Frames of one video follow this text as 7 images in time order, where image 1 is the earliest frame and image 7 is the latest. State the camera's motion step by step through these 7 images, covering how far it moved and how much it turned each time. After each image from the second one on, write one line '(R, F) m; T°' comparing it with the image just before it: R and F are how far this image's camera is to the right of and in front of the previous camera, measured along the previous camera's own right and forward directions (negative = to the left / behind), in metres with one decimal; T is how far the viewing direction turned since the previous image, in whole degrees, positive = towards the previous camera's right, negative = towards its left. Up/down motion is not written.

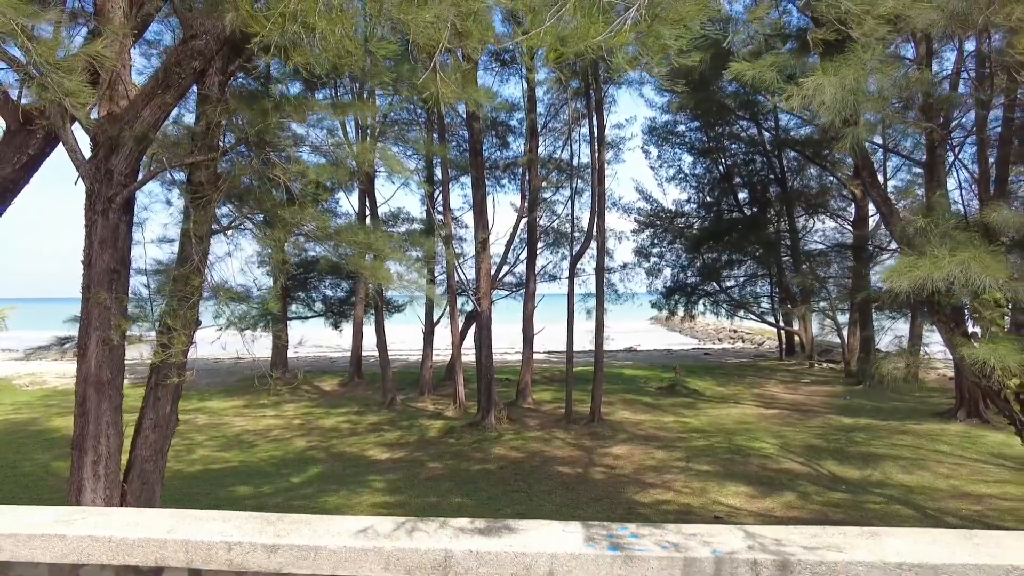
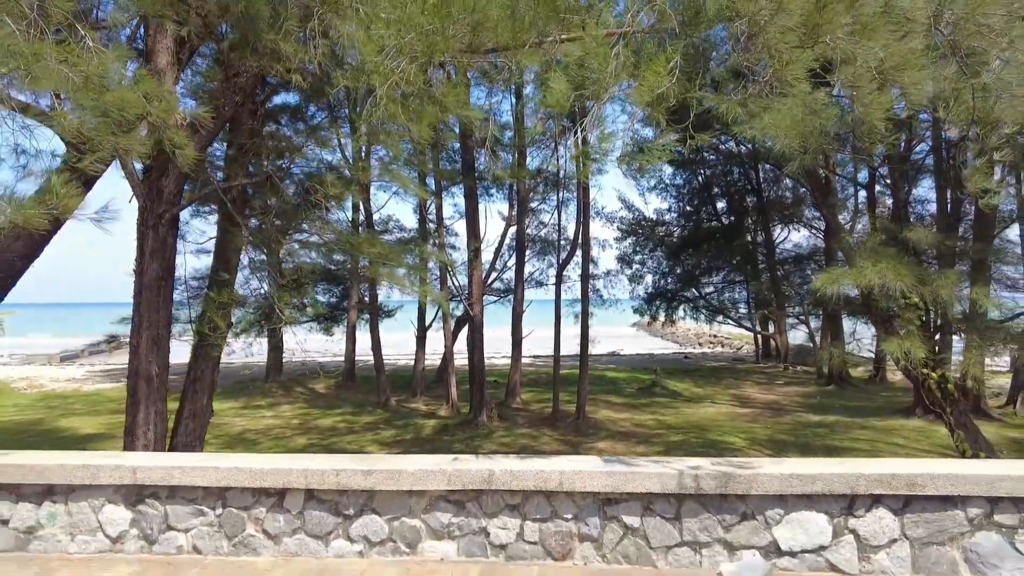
(-0.2, -0.9) m; +1°
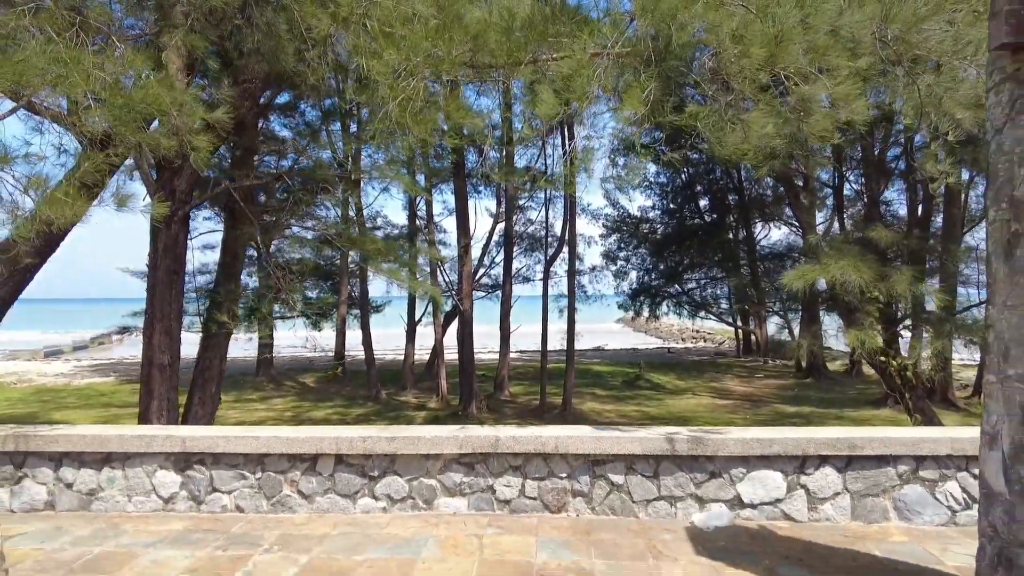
(-0.1, -0.5) m; +1°
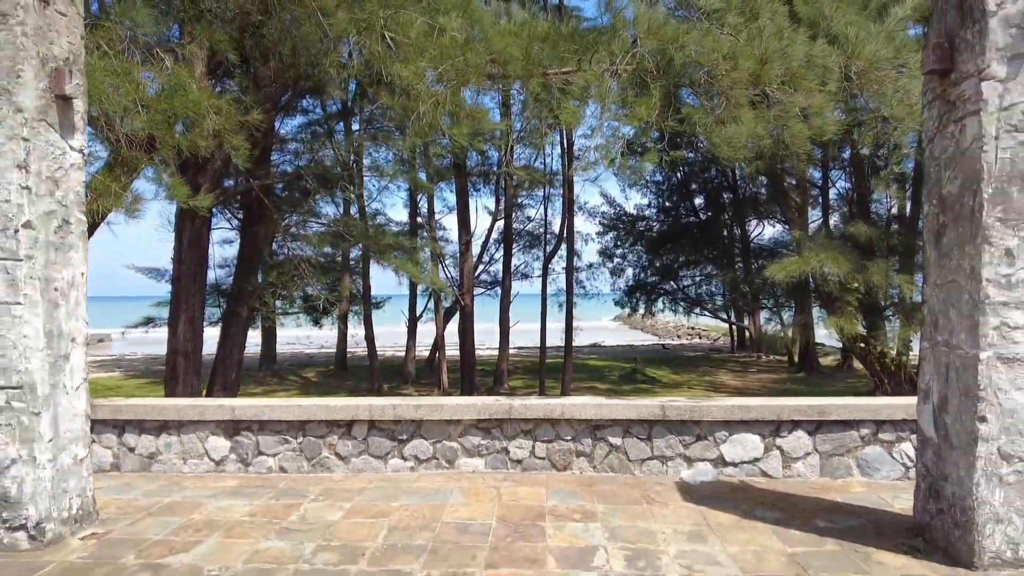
(-0.1, -0.5) m; 0°
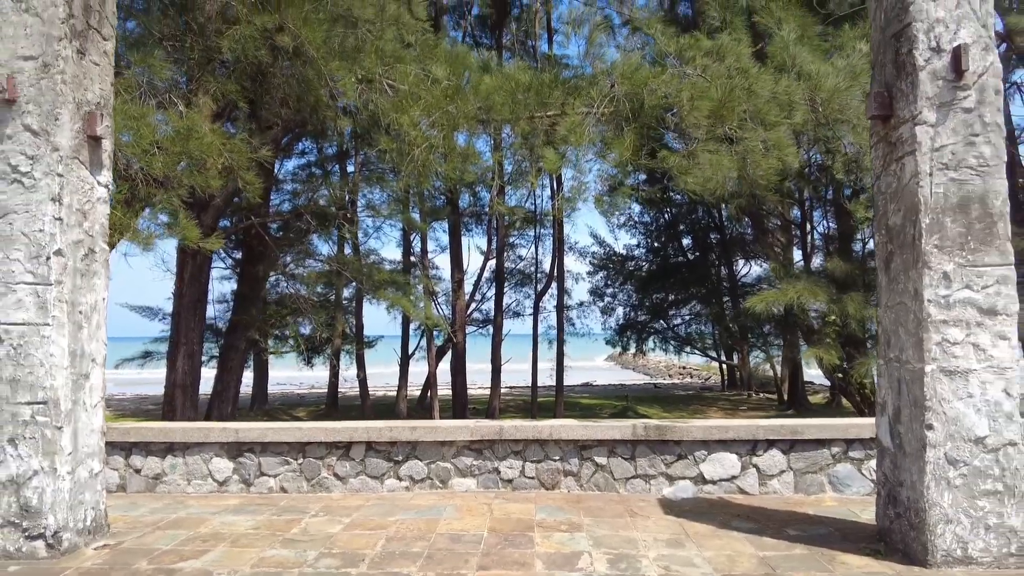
(0.0, -0.3) m; +1°
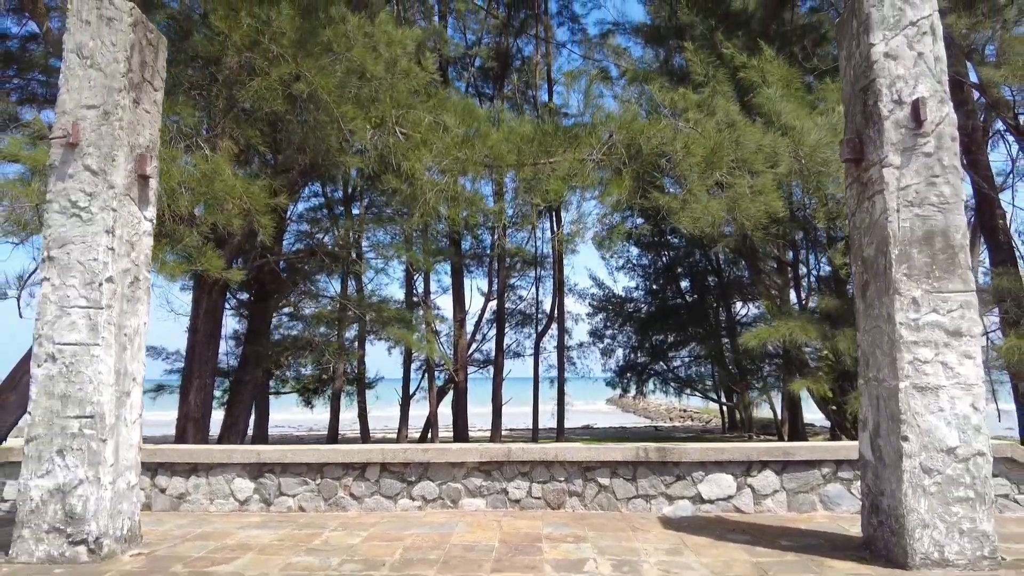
(-0.1, -0.3) m; 0°
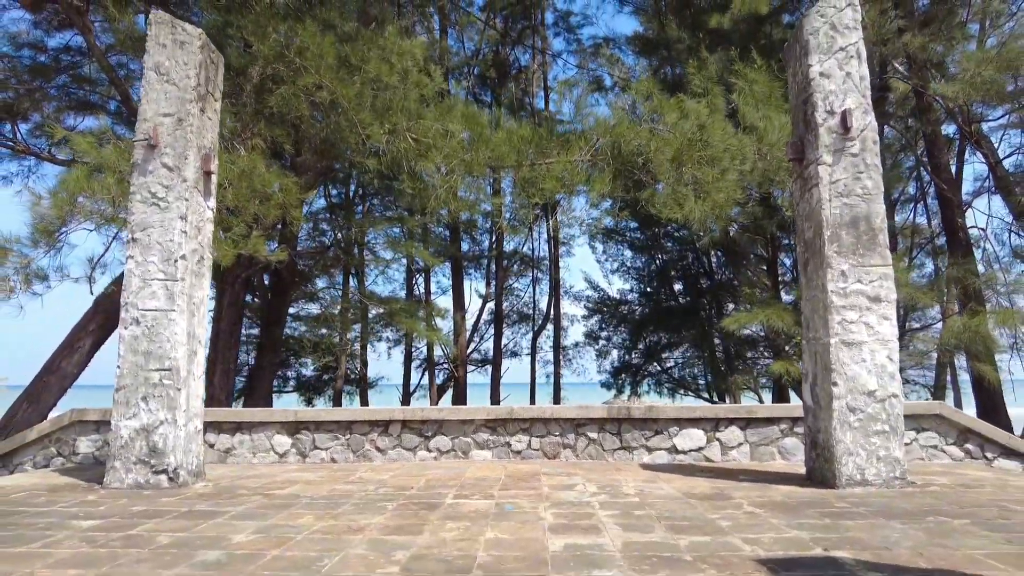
(0.0, -0.7) m; 0°
